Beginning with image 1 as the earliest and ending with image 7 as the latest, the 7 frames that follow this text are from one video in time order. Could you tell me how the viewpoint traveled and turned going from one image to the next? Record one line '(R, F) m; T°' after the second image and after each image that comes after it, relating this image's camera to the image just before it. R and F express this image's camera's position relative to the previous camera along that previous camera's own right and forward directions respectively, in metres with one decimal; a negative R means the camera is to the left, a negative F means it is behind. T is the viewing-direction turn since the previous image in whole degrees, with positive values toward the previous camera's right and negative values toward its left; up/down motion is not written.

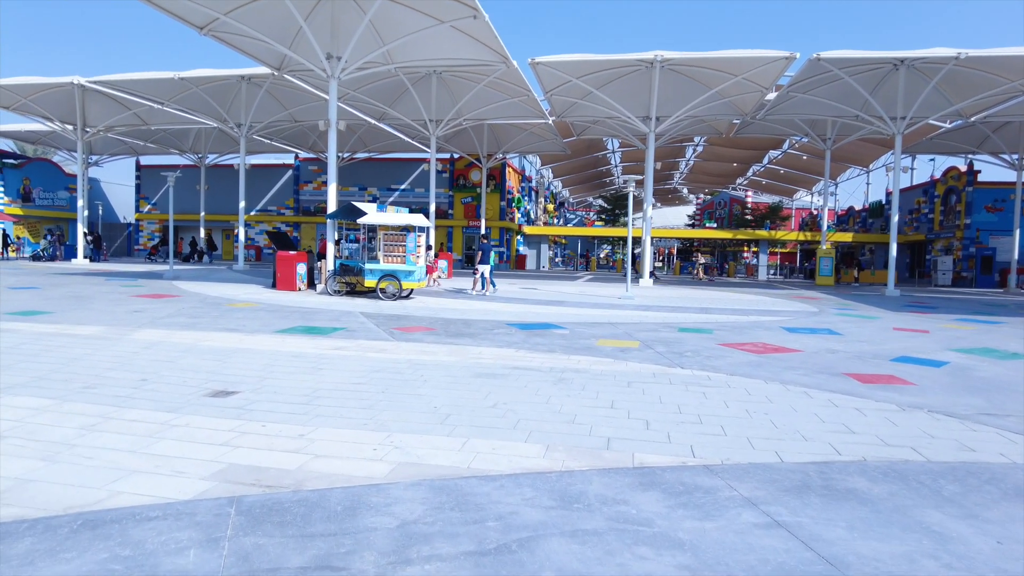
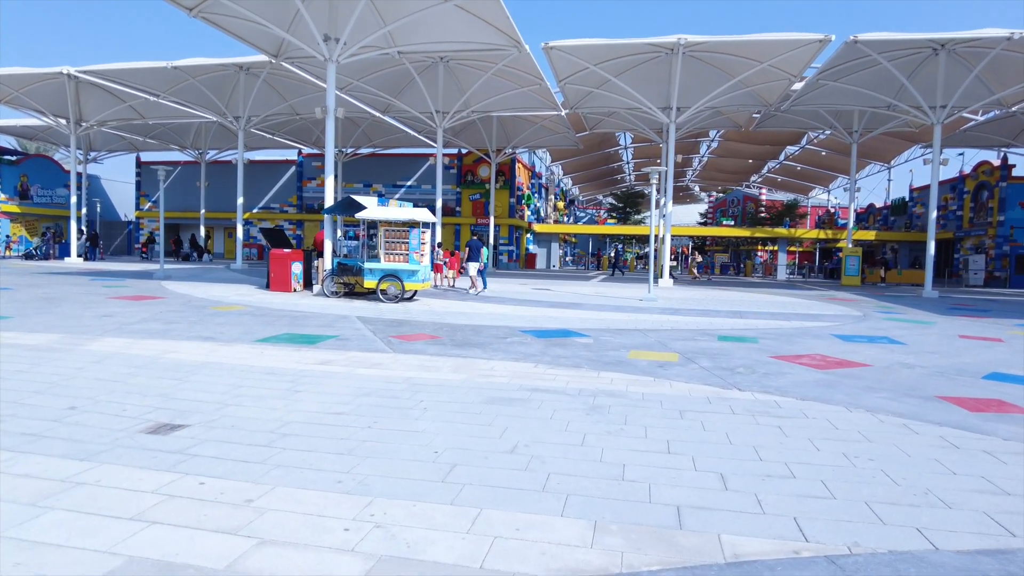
(-0.1, +1.7) m; -1°
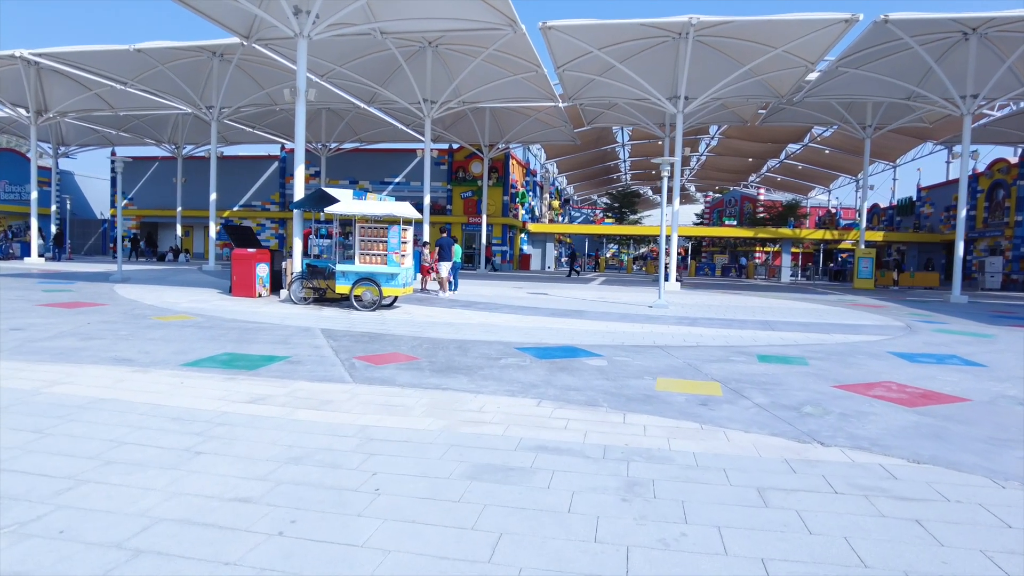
(0.0, +2.2) m; +1°
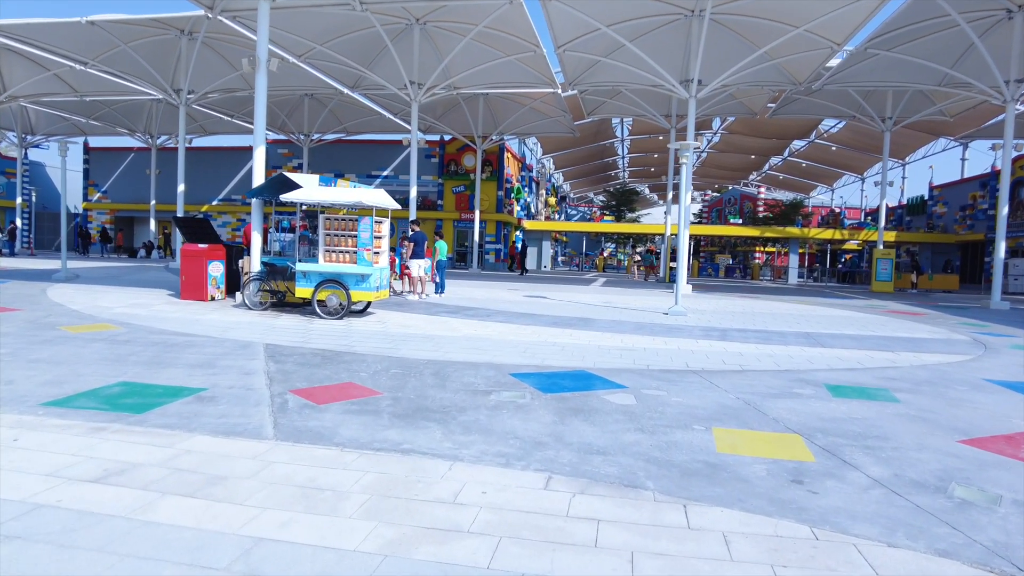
(0.0, +2.4) m; +1°
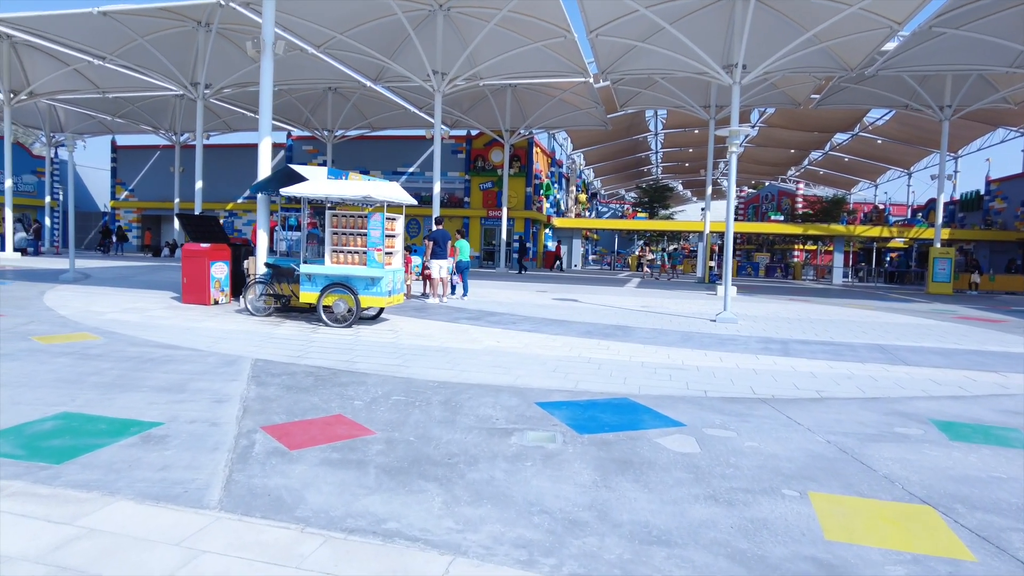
(0.0, +1.5) m; -3°
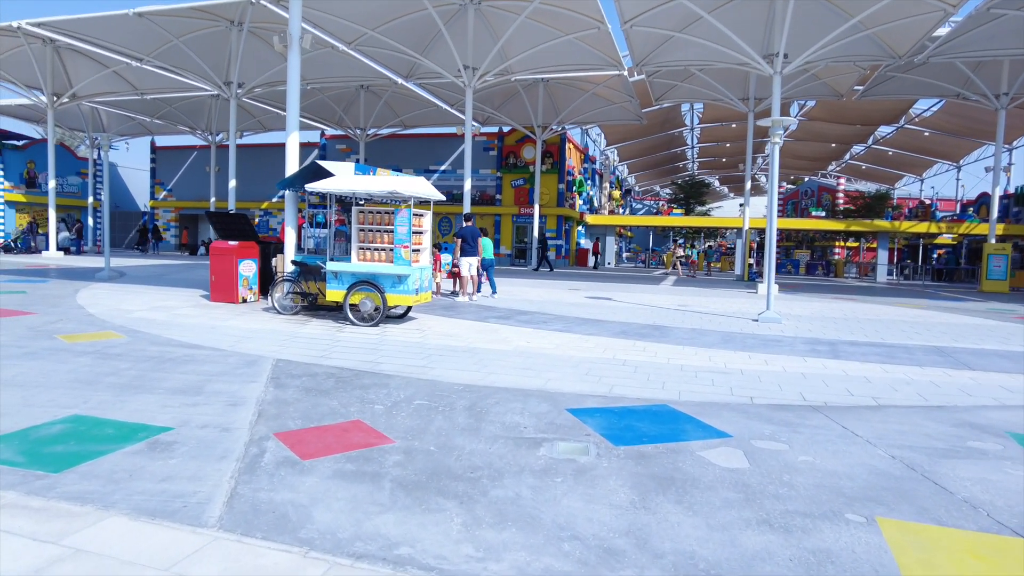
(0.0, +0.4) m; -3°
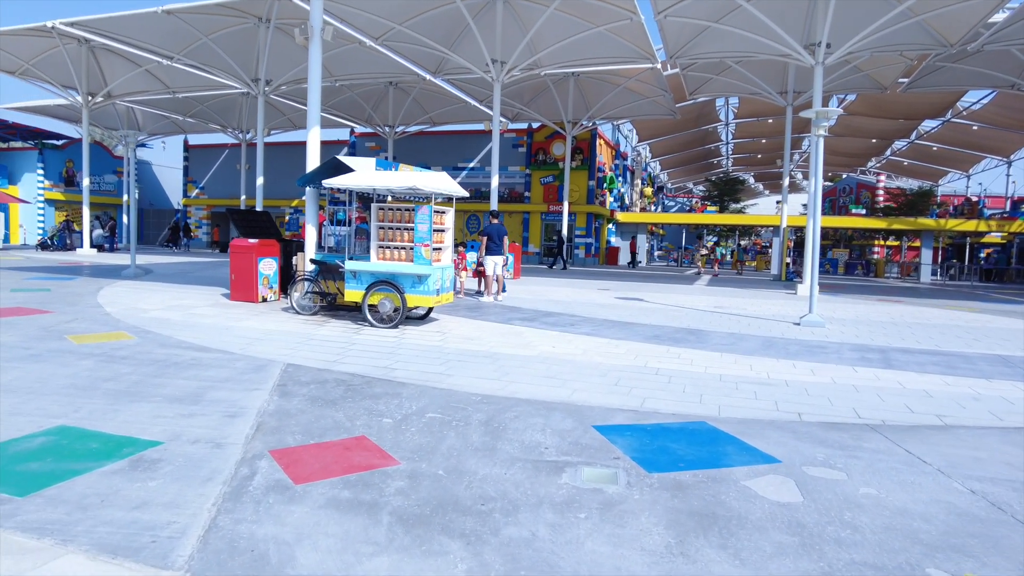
(+0.1, +0.6) m; -3°
